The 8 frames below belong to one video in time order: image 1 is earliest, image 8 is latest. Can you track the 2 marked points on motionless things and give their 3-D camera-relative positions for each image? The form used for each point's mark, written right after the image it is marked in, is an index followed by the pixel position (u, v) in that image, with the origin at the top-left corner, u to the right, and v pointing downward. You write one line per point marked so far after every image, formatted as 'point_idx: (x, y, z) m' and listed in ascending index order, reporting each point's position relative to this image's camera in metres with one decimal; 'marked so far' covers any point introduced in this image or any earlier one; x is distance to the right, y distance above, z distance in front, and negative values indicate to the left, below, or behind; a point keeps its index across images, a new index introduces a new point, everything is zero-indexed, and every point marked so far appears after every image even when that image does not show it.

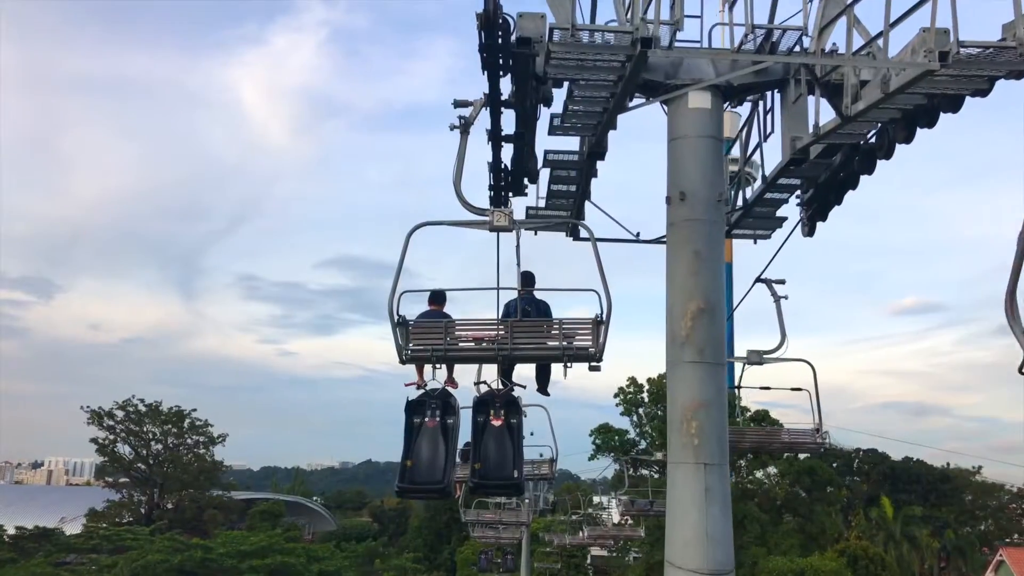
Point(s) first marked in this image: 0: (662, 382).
0: (+3.1, -1.9, +19.2) m
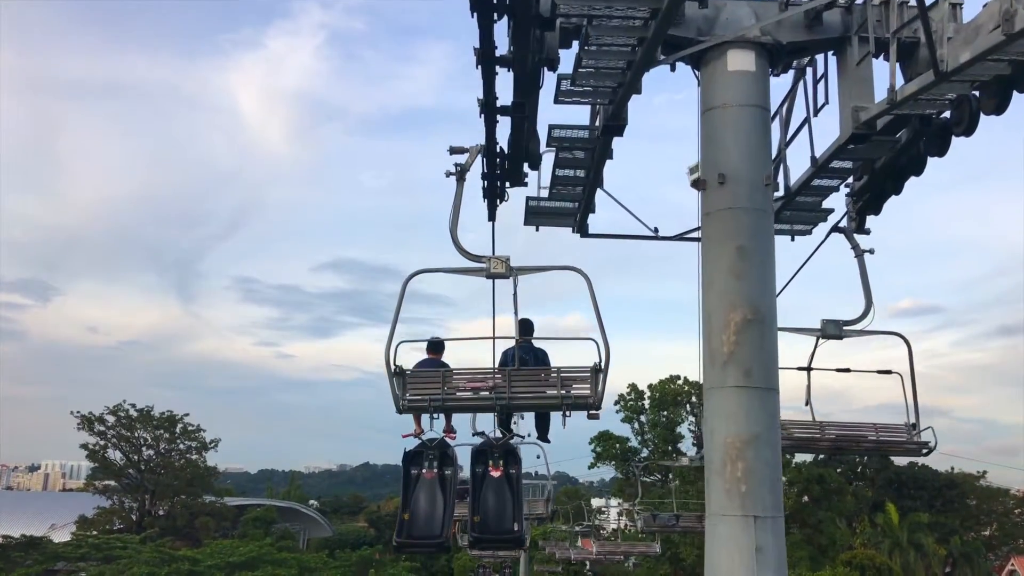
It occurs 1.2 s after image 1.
0: (+3.1, -2.0, +18.5) m
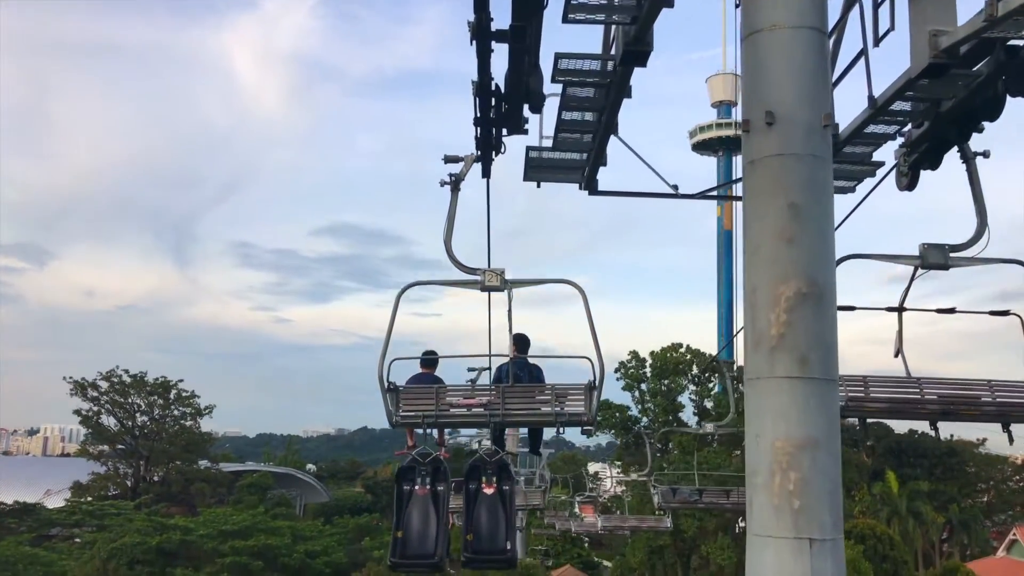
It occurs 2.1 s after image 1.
0: (+3.0, -1.3, +18.1) m
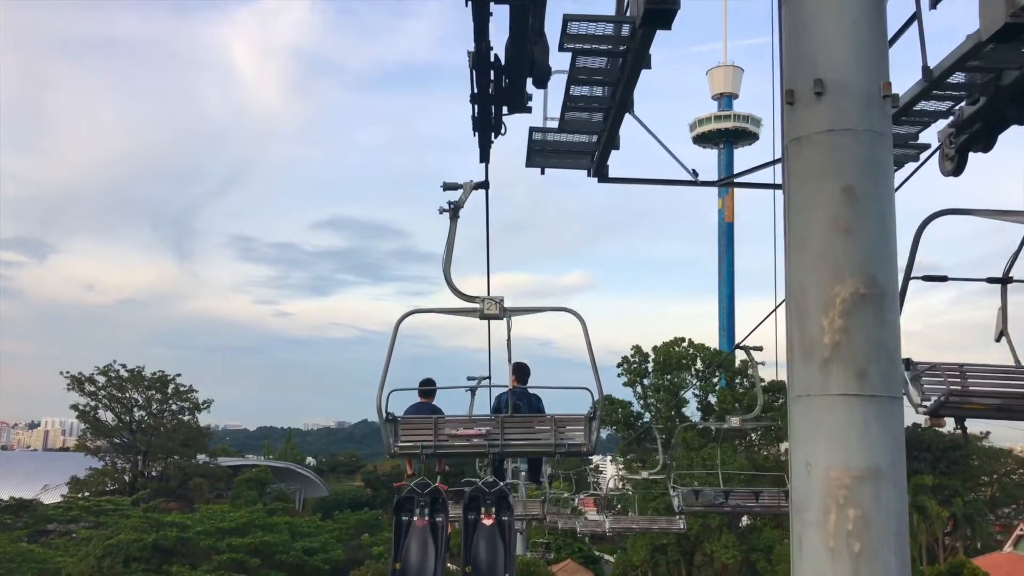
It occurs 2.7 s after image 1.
0: (+3.0, -1.2, +17.8) m
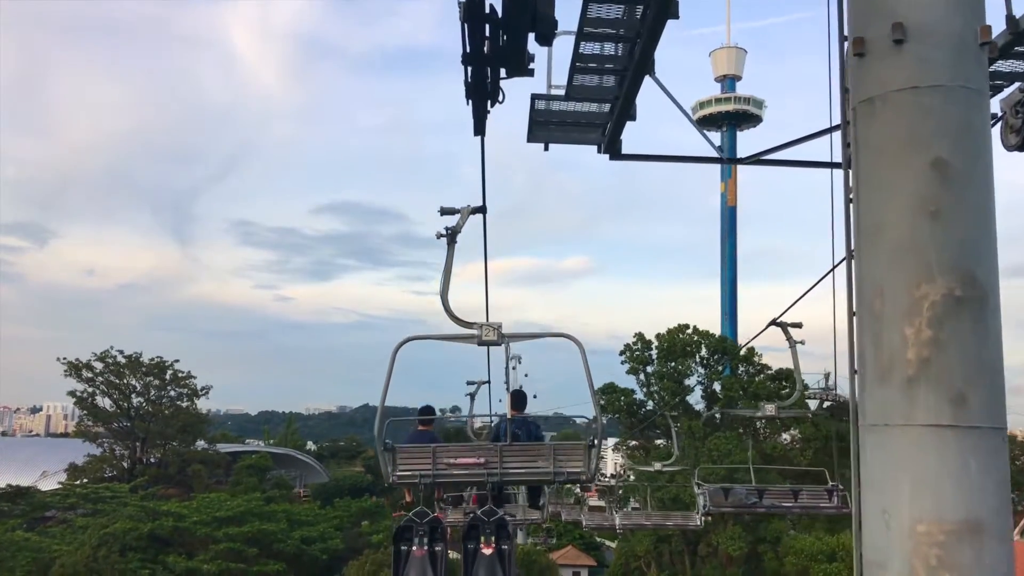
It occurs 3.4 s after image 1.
0: (+3.0, -0.9, +17.5) m
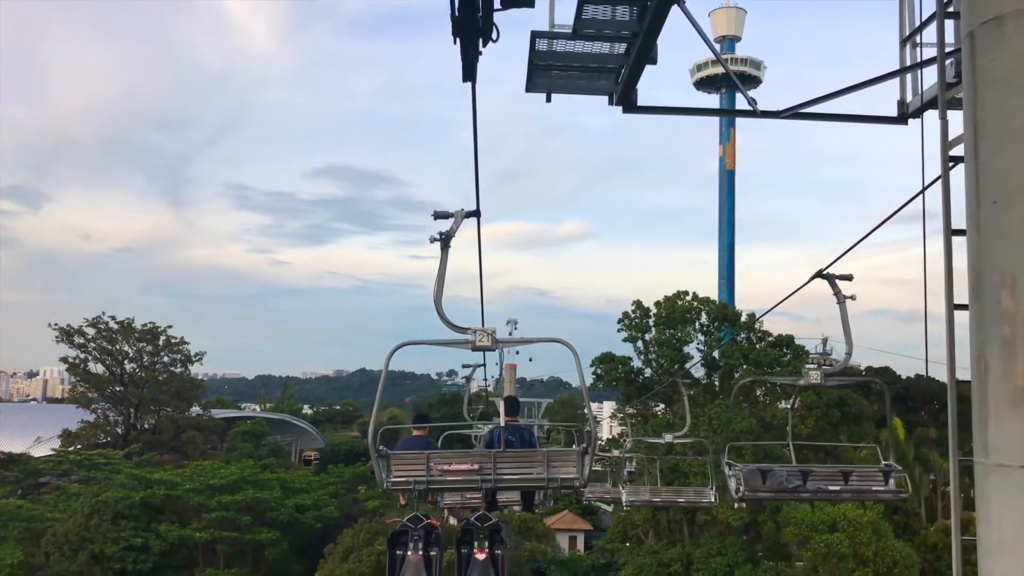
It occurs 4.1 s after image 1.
0: (+2.9, -0.3, +17.1) m
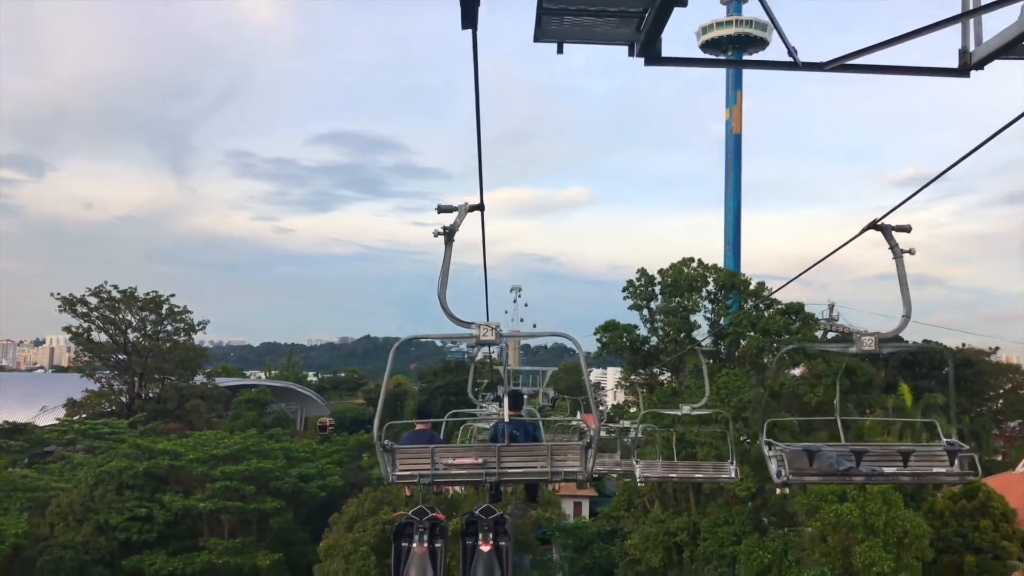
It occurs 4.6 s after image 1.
0: (+3.0, +0.3, +16.9) m
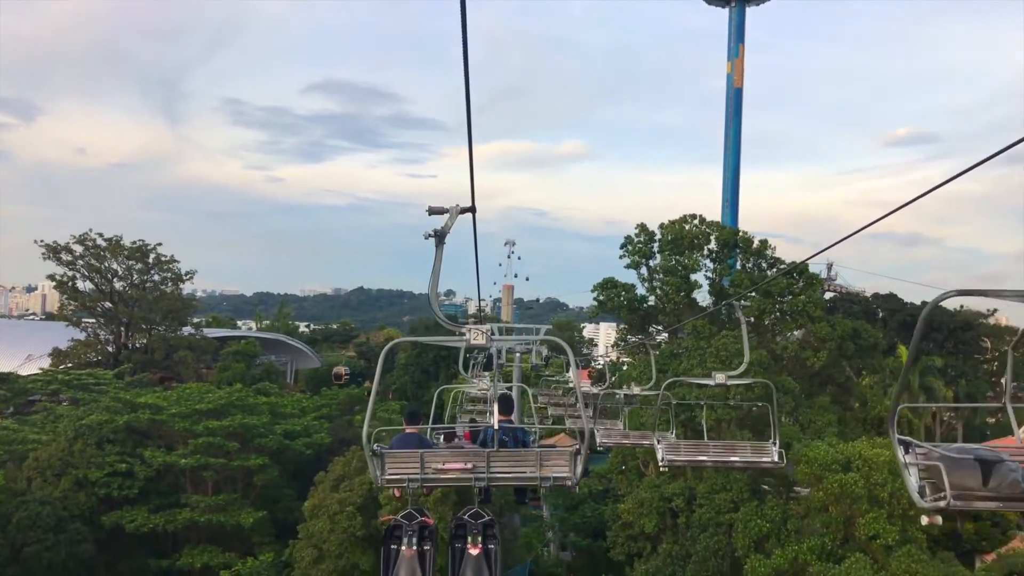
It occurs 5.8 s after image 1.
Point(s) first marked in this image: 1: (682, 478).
0: (+2.9, +1.0, +16.2) m
1: (+2.8, -3.2, +15.5) m
